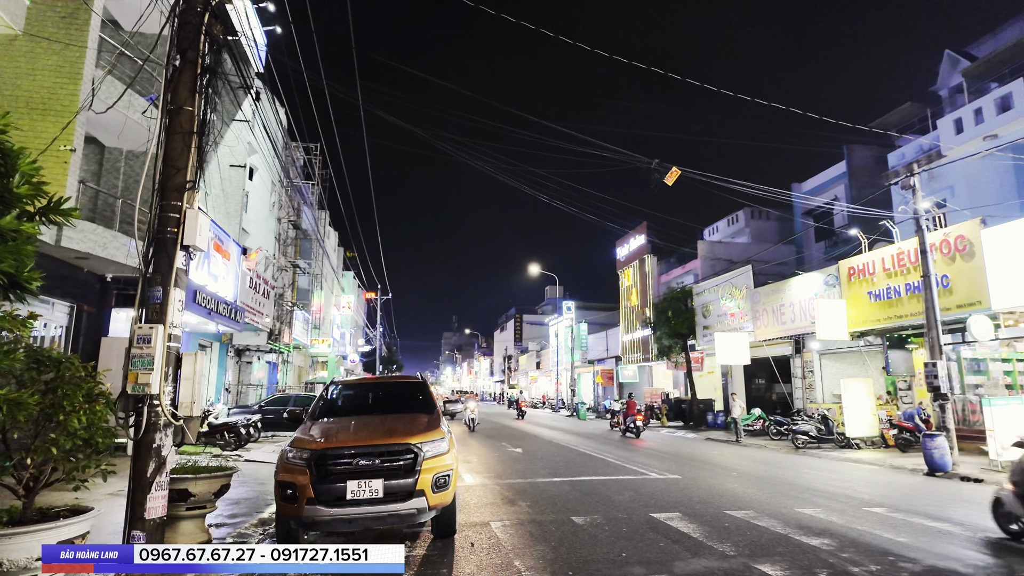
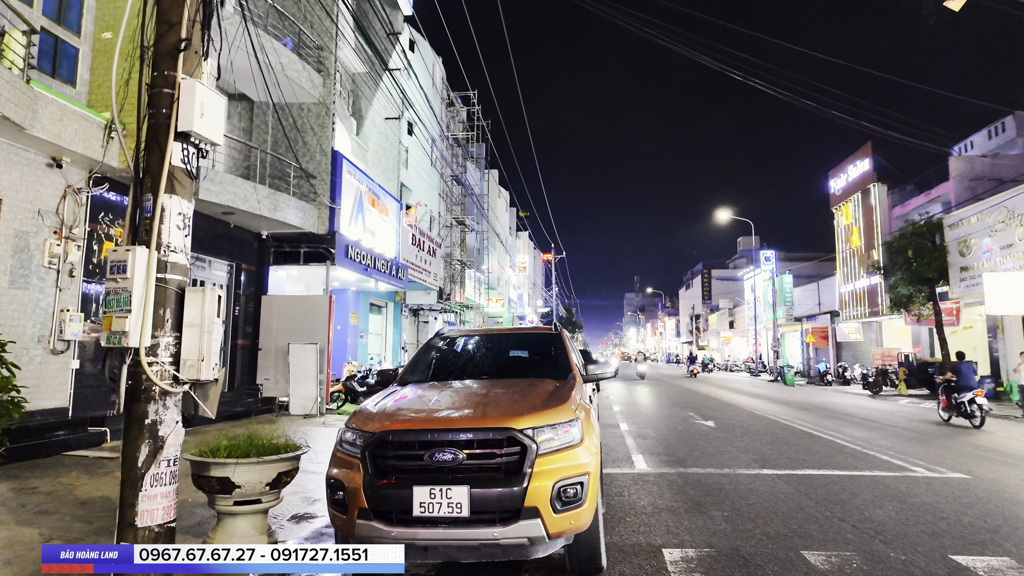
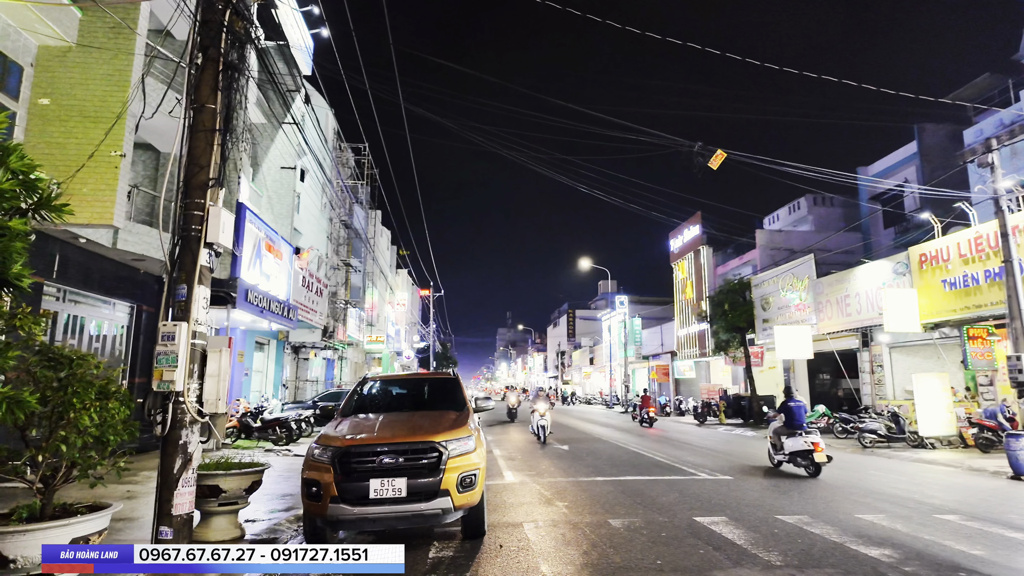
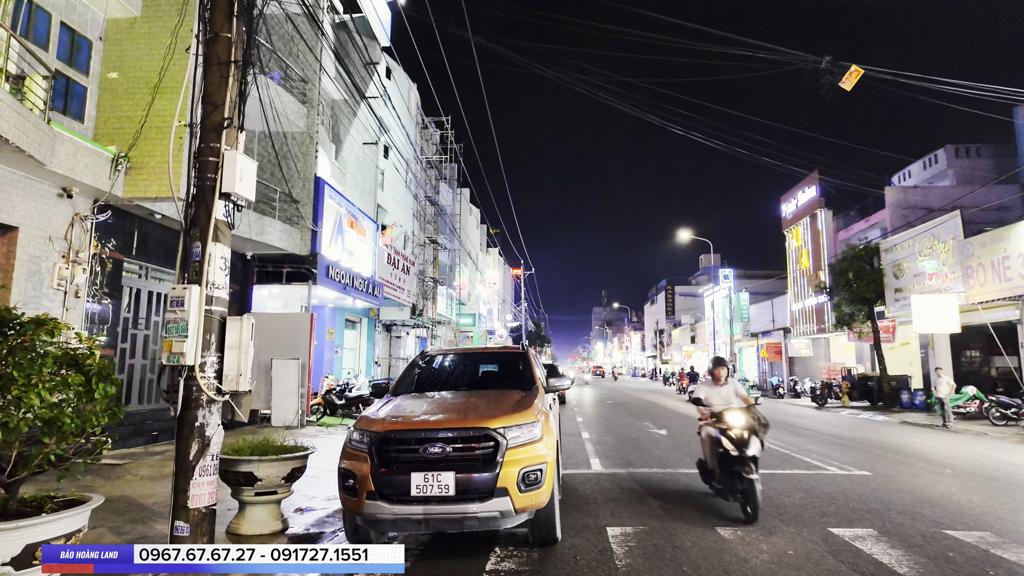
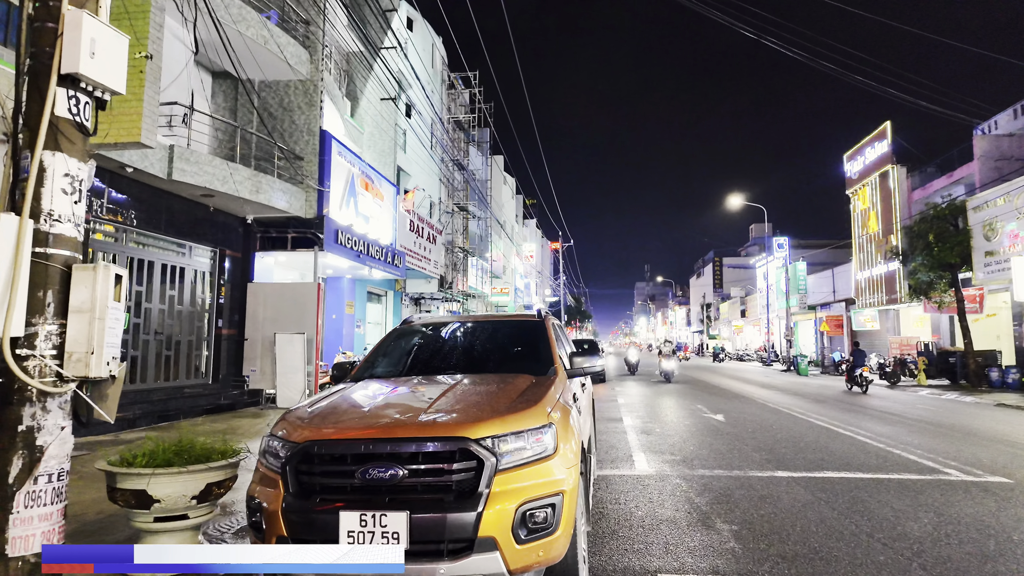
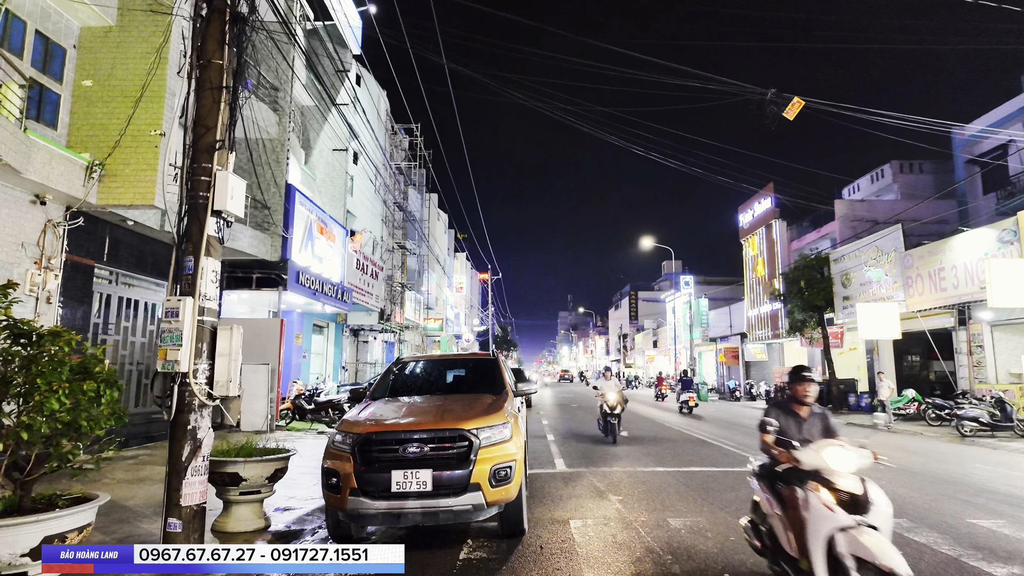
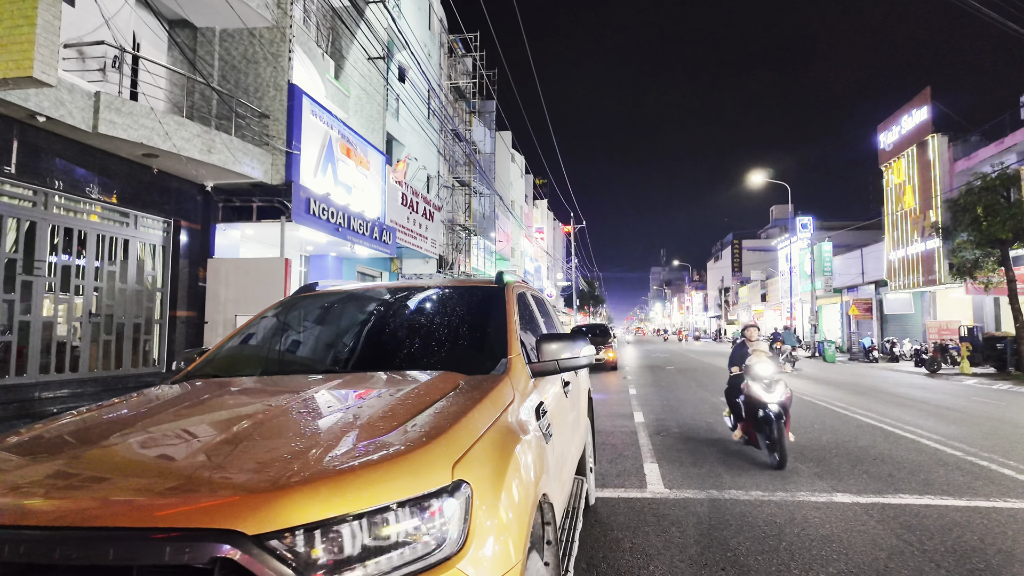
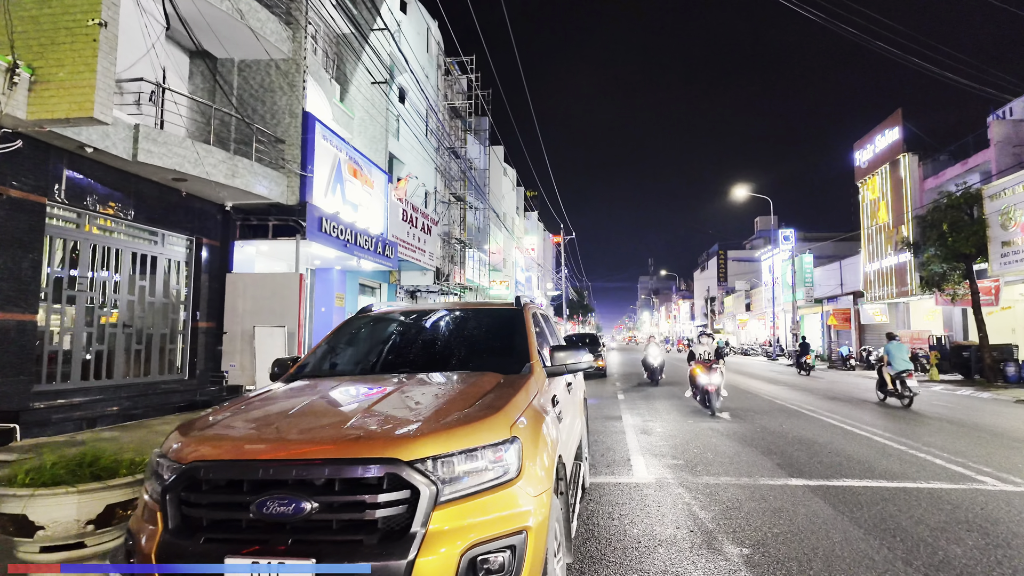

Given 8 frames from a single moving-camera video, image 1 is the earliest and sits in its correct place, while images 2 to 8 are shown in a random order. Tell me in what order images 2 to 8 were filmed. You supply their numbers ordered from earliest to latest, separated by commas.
3, 6, 4, 2, 5, 8, 7
